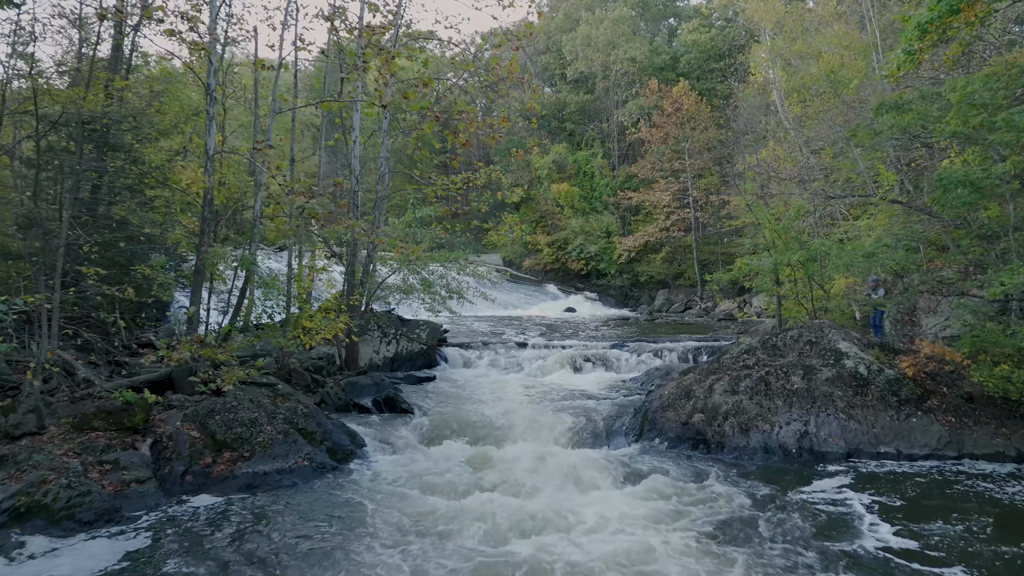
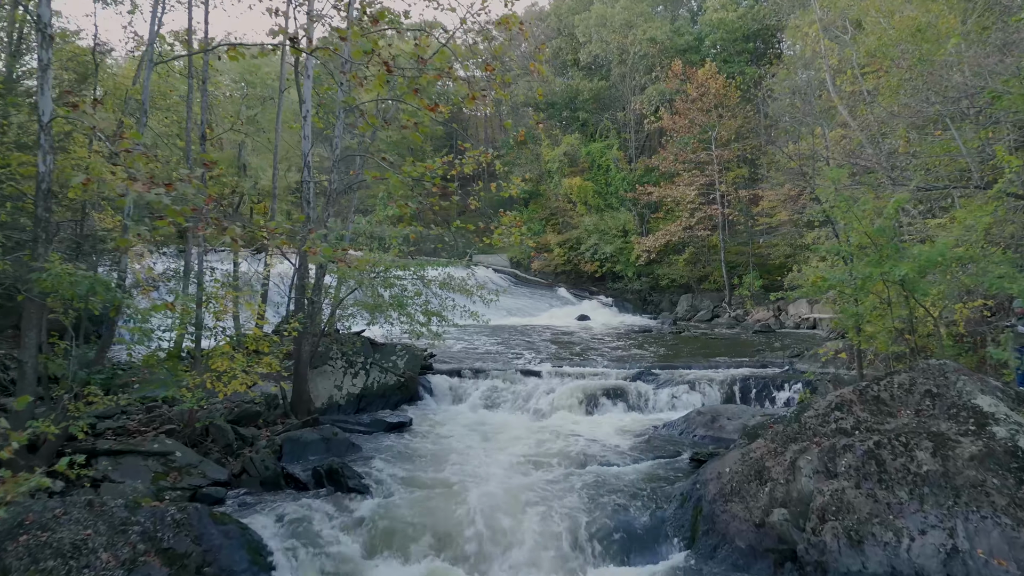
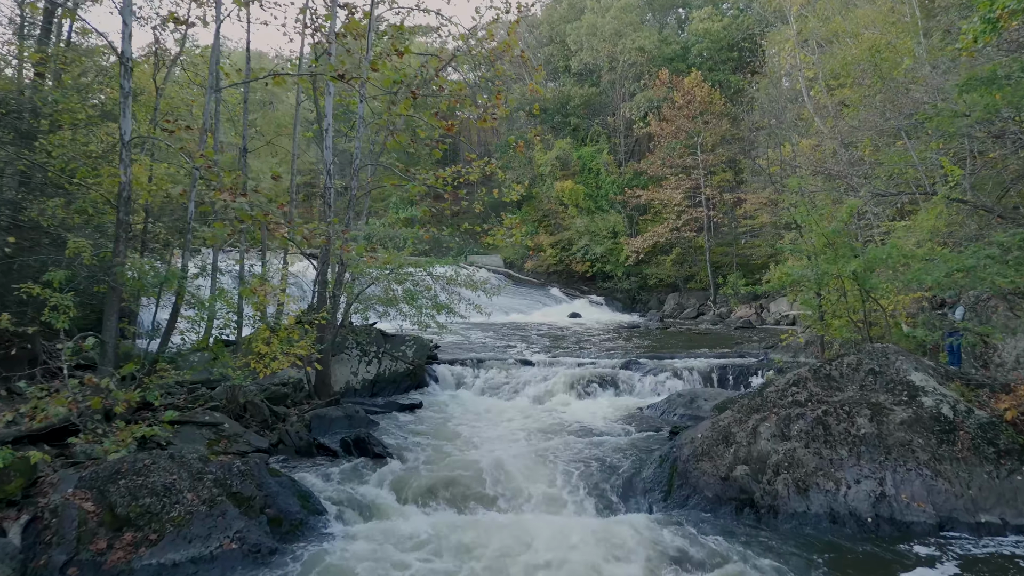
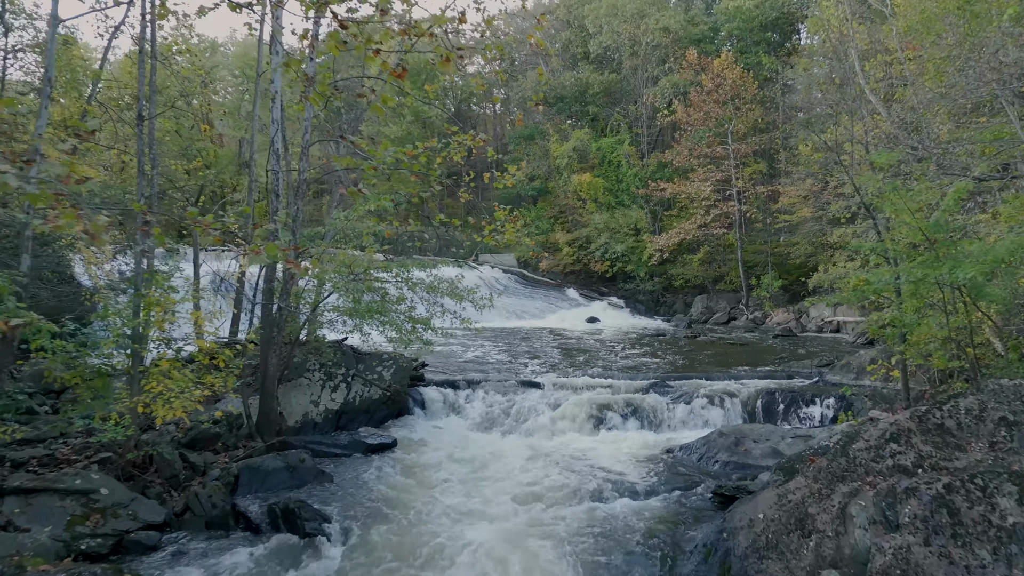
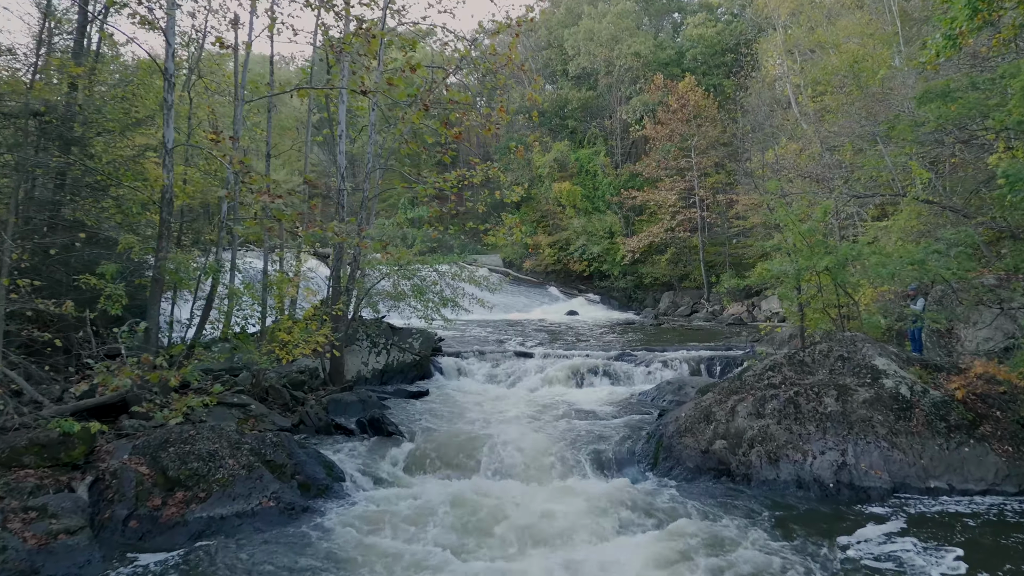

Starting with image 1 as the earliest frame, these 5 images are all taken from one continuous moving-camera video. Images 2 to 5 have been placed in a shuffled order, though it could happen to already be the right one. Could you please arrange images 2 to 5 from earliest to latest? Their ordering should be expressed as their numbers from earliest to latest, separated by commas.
5, 3, 2, 4
